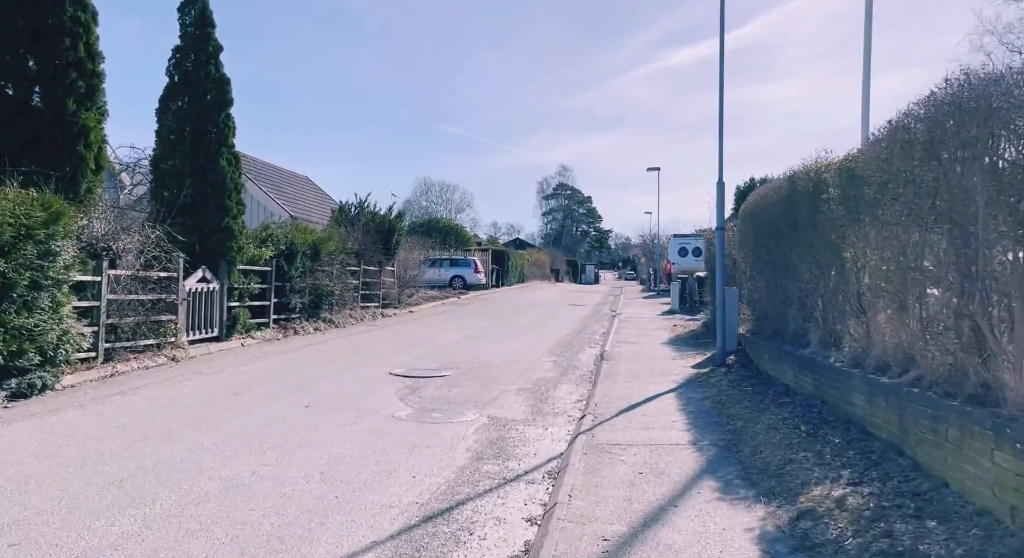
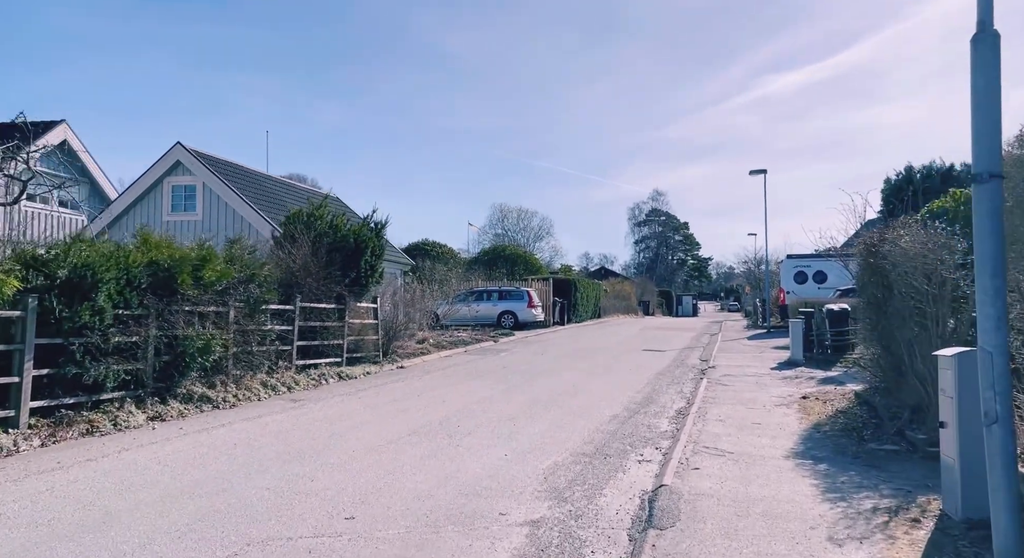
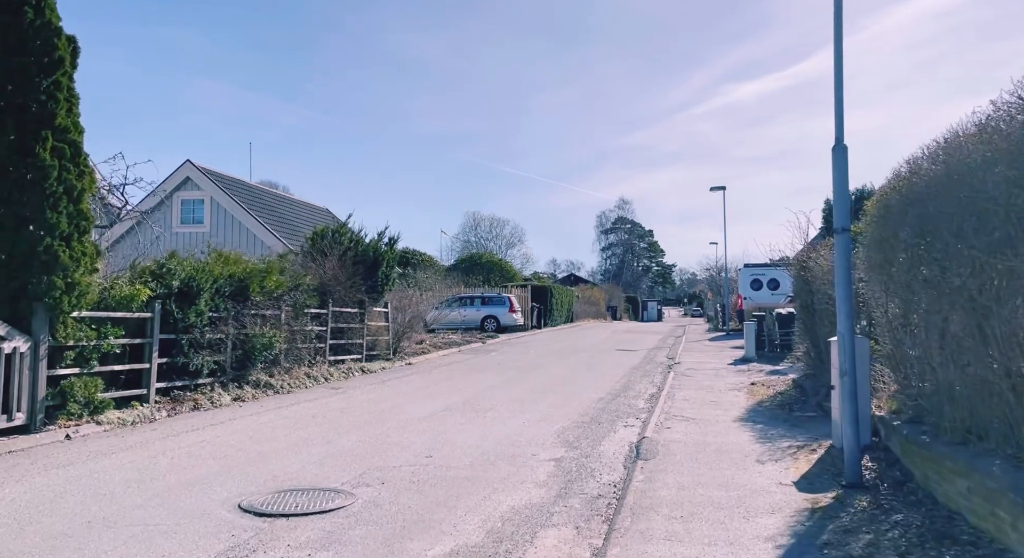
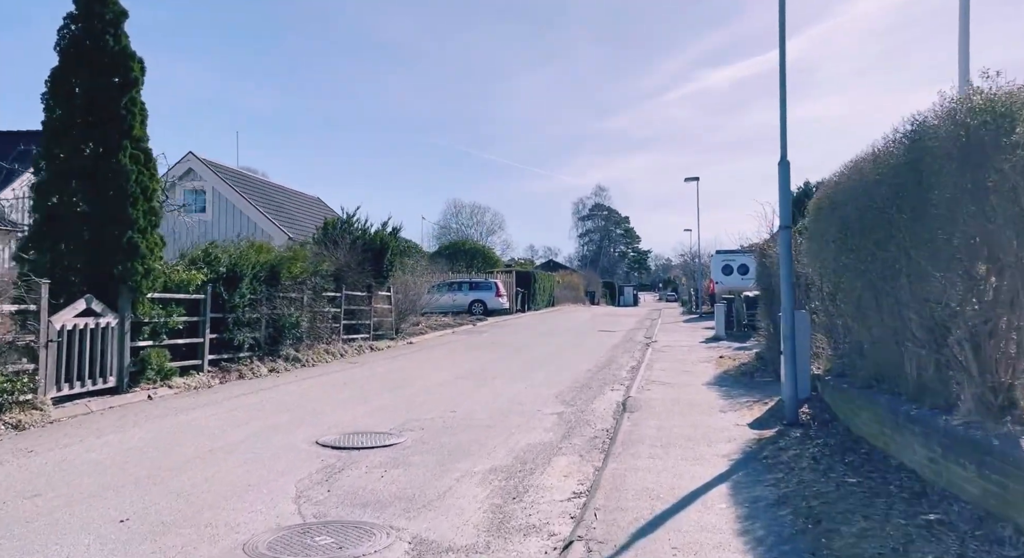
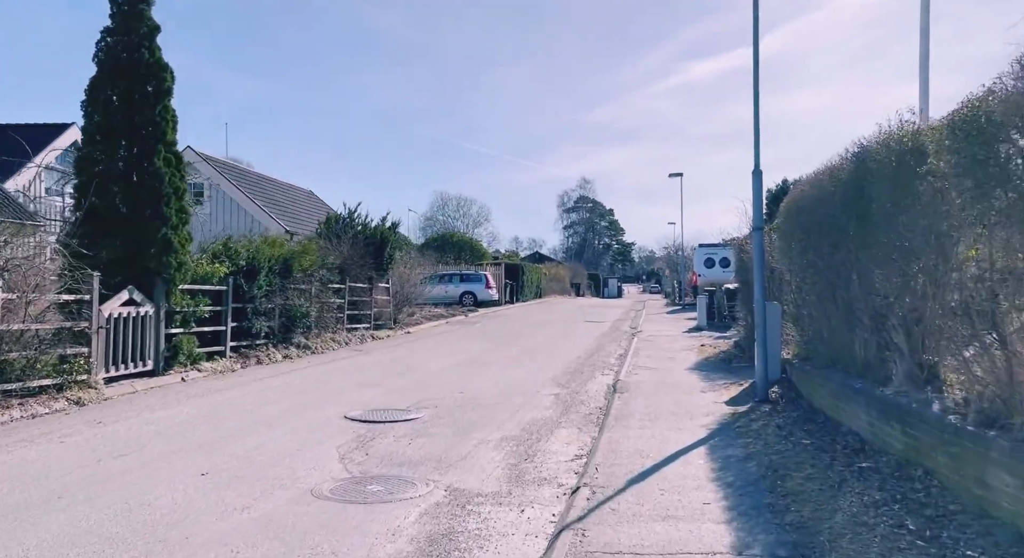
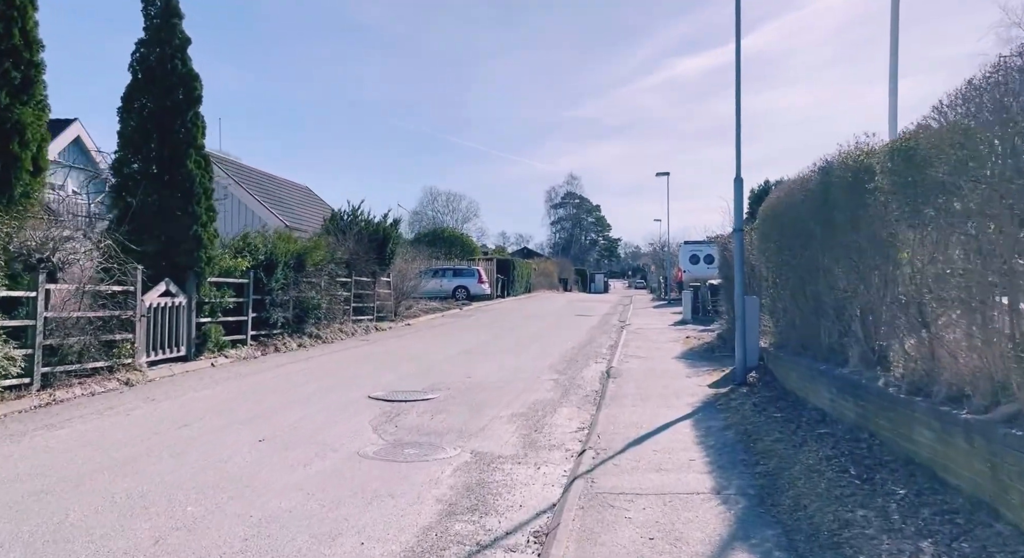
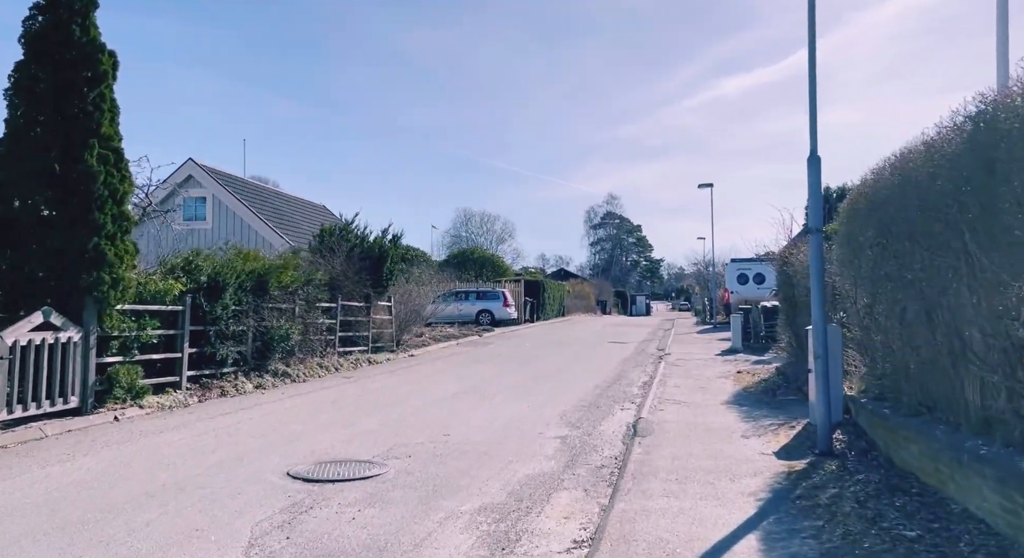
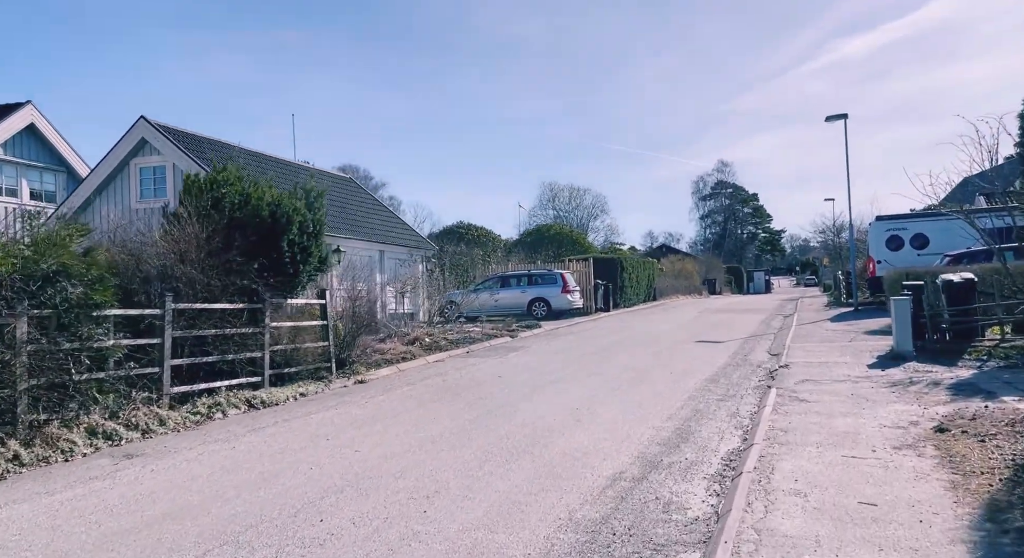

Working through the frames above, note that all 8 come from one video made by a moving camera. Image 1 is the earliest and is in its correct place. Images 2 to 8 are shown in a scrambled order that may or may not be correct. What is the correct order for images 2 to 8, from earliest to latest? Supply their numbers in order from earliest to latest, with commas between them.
6, 5, 4, 7, 3, 2, 8
